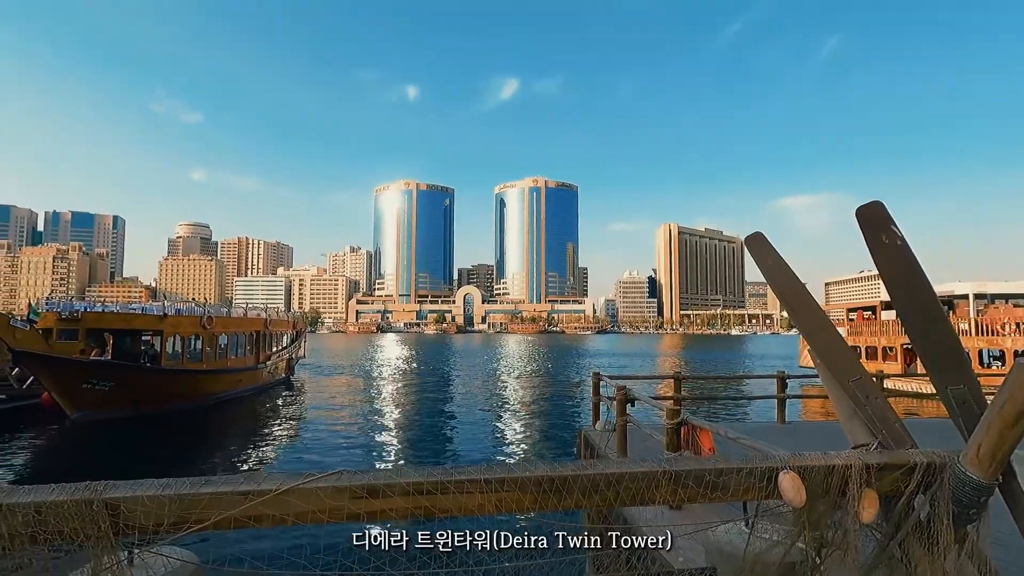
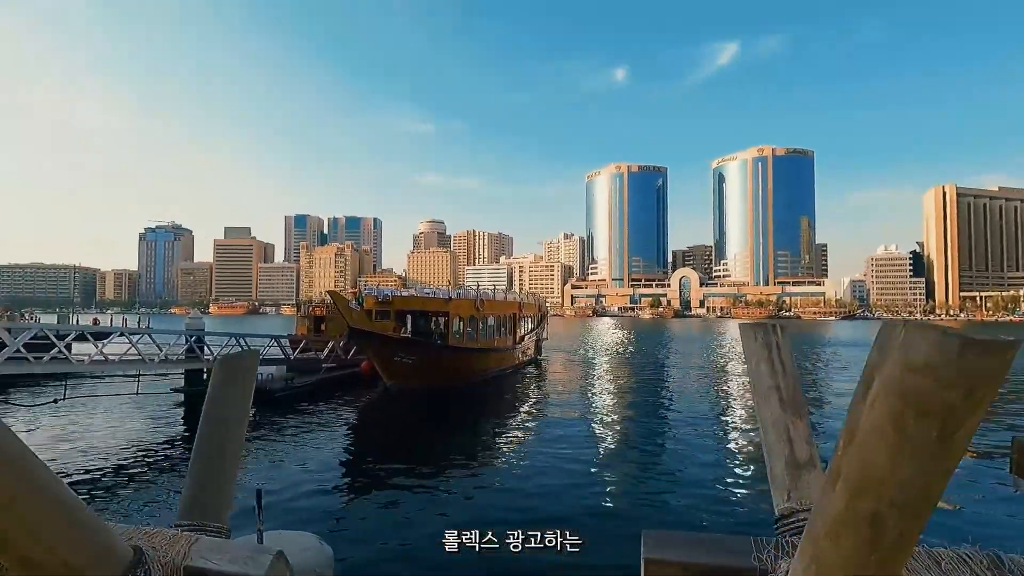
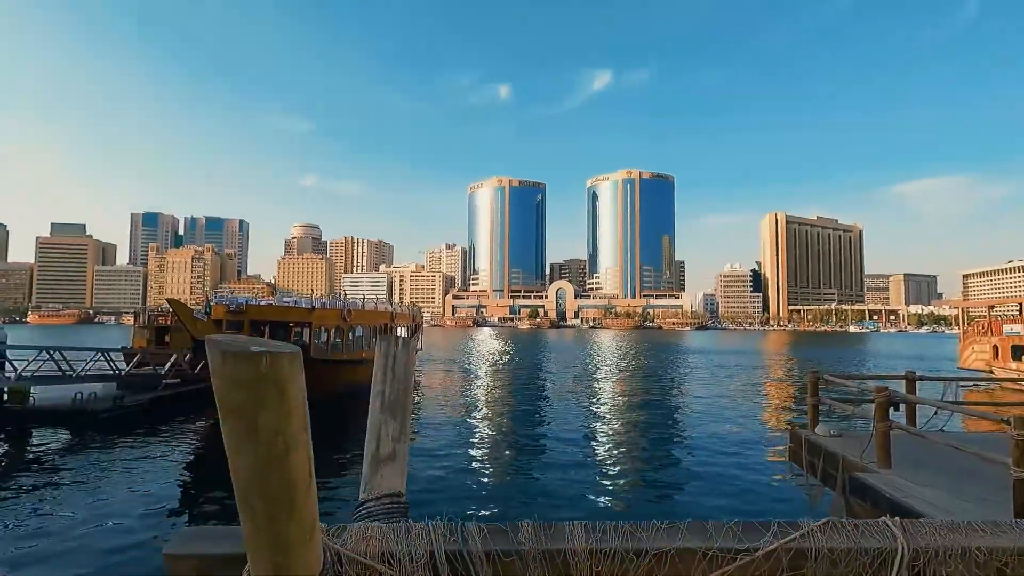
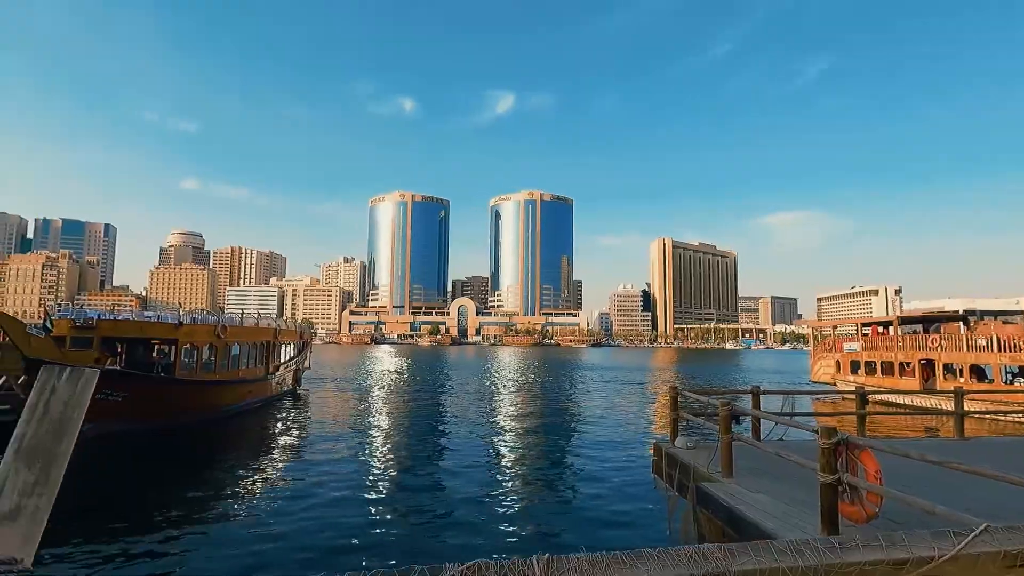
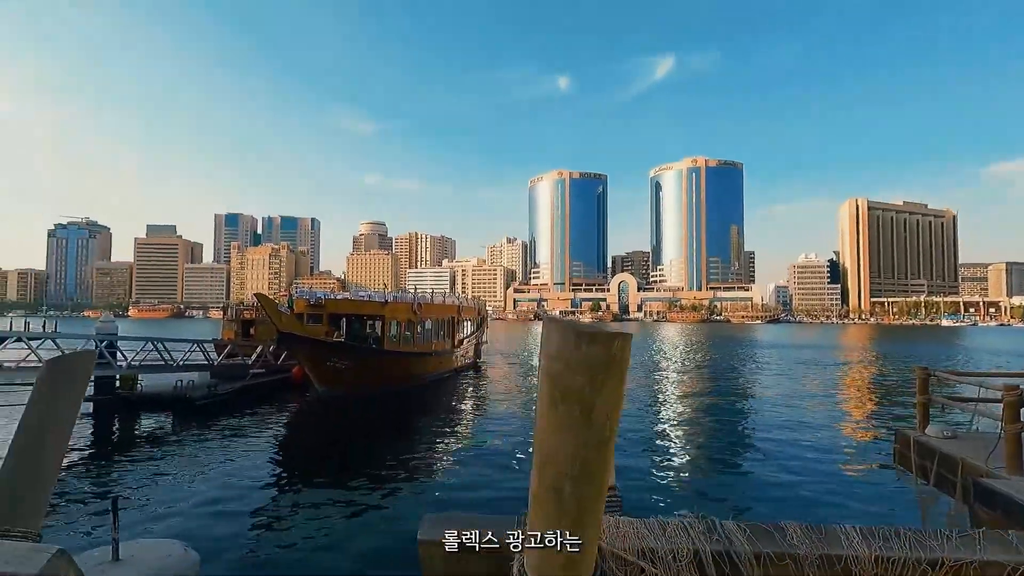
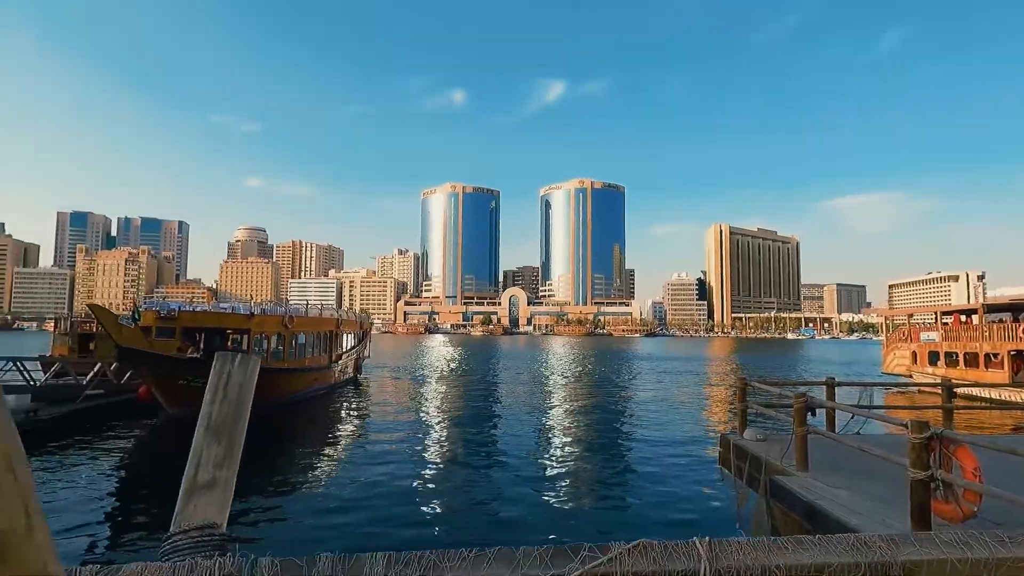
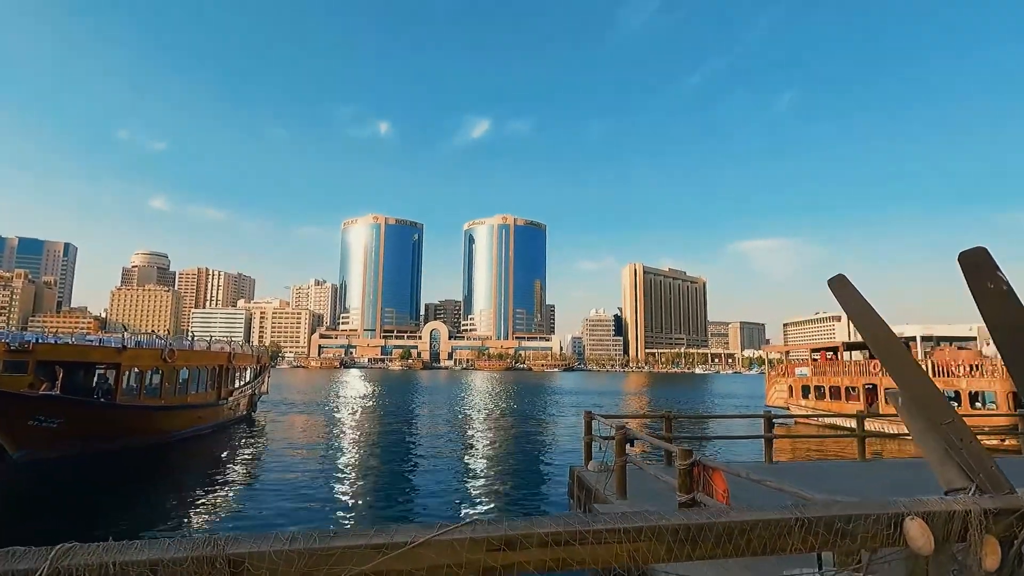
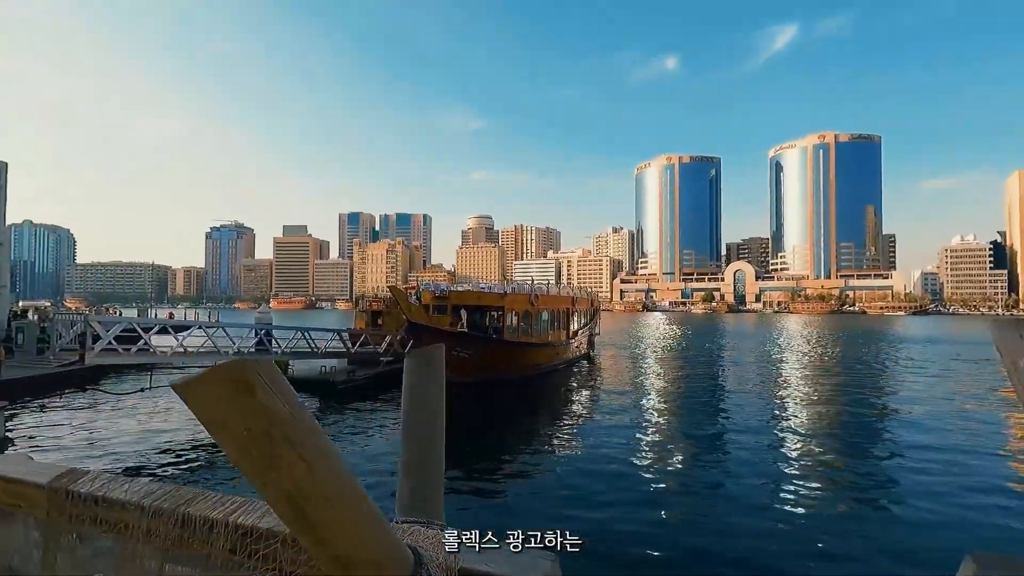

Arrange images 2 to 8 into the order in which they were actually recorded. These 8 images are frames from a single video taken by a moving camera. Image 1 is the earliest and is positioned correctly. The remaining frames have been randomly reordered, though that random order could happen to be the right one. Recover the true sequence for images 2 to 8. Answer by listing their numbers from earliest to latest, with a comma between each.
7, 4, 6, 3, 5, 2, 8
